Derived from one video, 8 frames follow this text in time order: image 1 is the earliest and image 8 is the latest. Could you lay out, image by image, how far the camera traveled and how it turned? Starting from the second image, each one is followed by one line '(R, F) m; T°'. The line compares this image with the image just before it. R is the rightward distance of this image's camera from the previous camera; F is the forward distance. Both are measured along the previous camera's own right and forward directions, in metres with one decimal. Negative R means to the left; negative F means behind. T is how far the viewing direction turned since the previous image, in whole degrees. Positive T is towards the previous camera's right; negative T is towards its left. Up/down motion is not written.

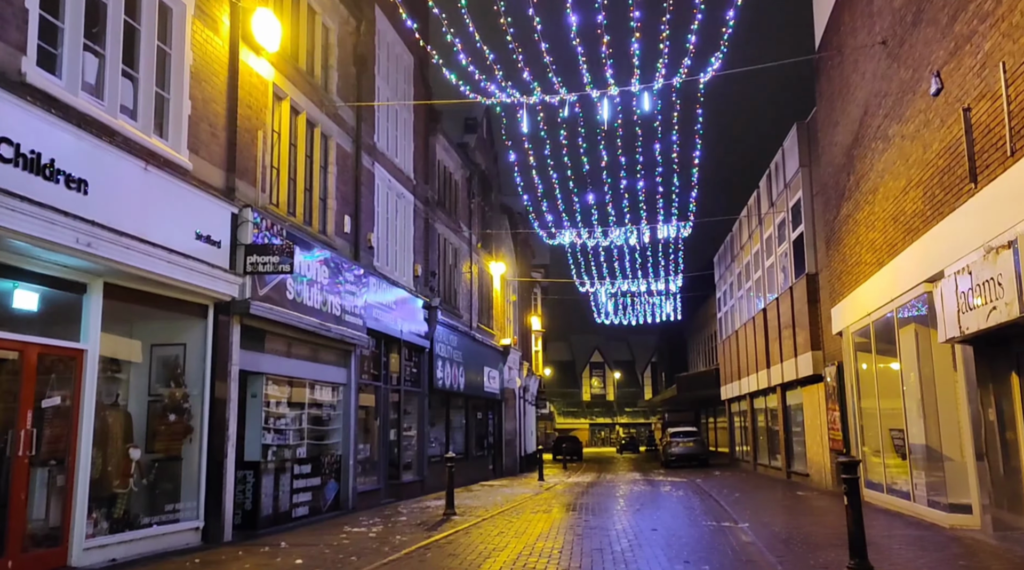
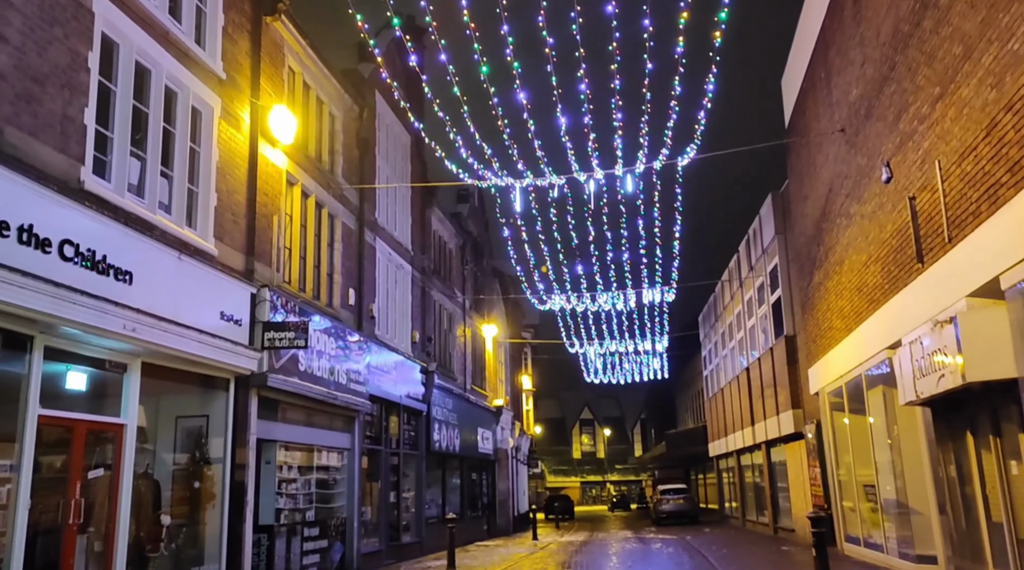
(-0.1, -1.1) m; +1°
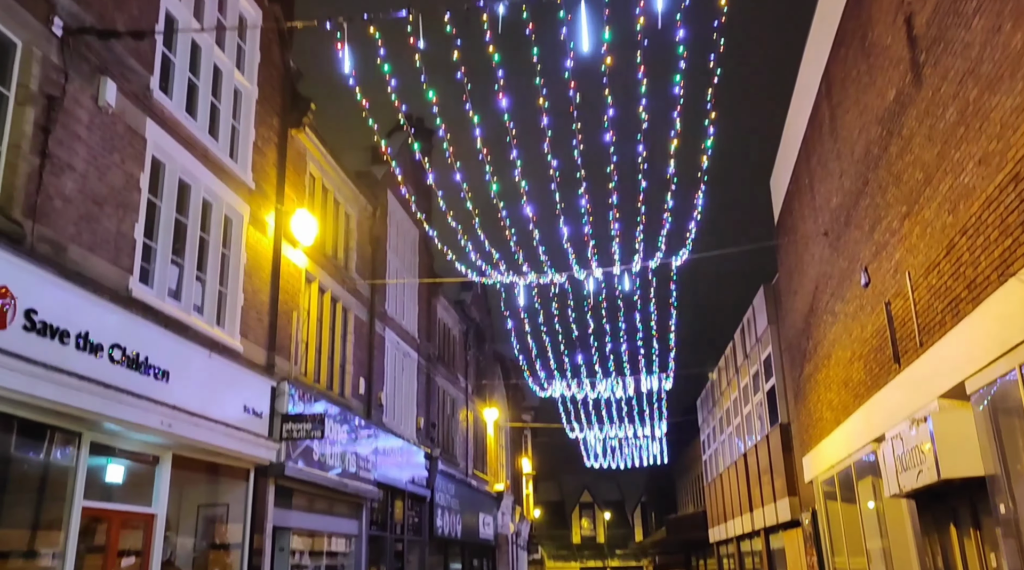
(-0.1, -0.9) m; 0°
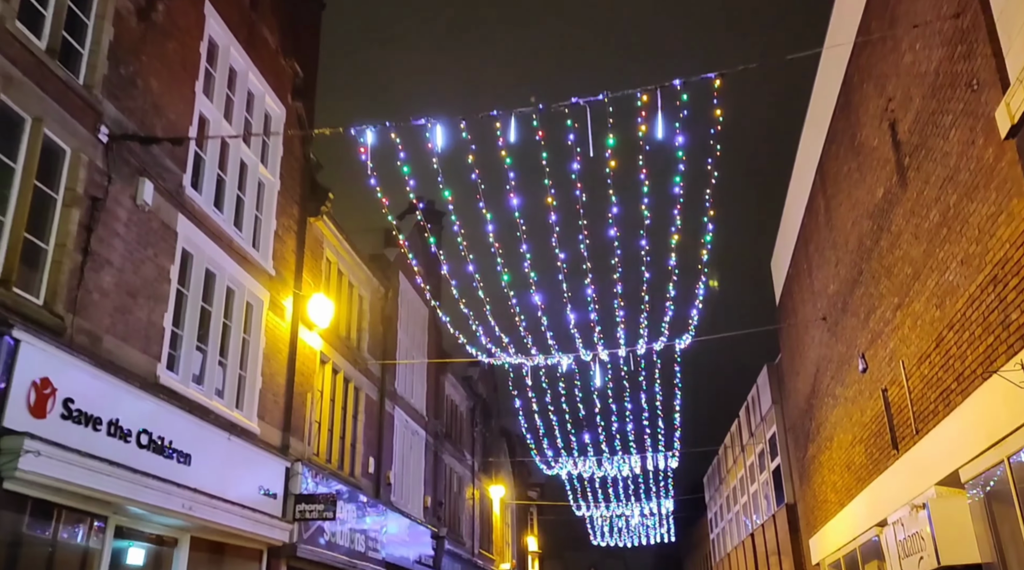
(0.0, -0.5) m; 0°
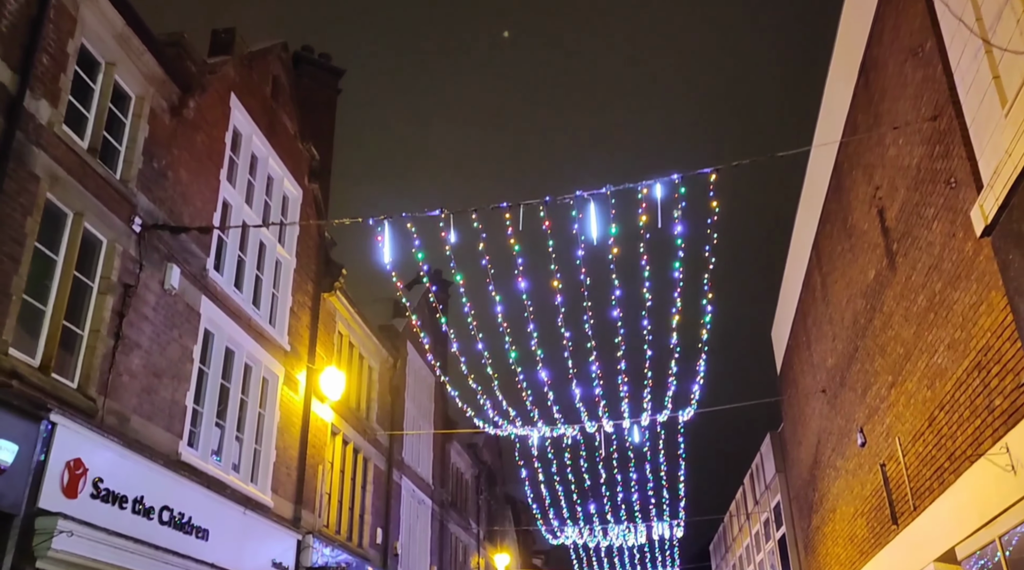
(0.0, -0.5) m; 0°
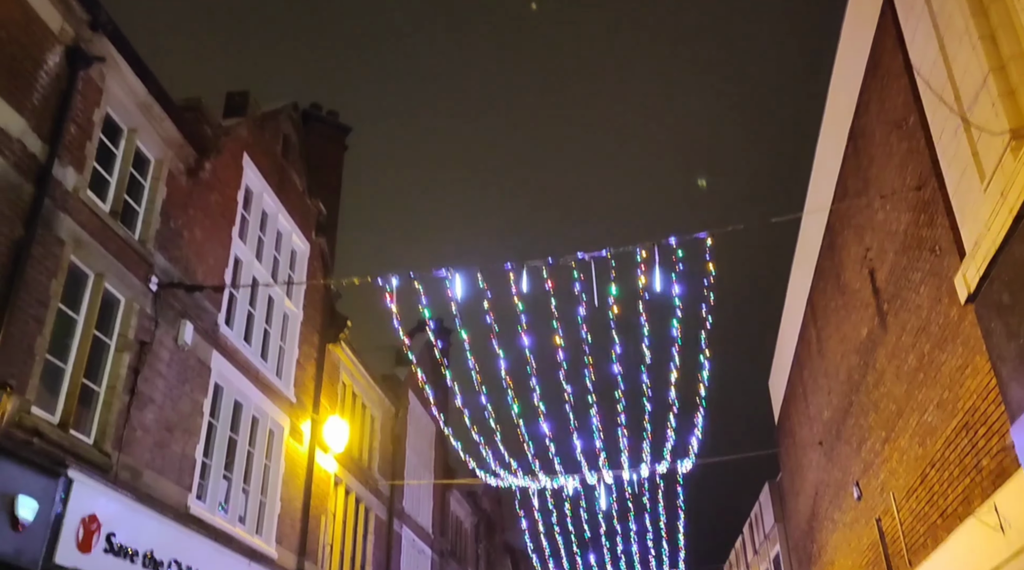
(0.0, -0.3) m; 0°
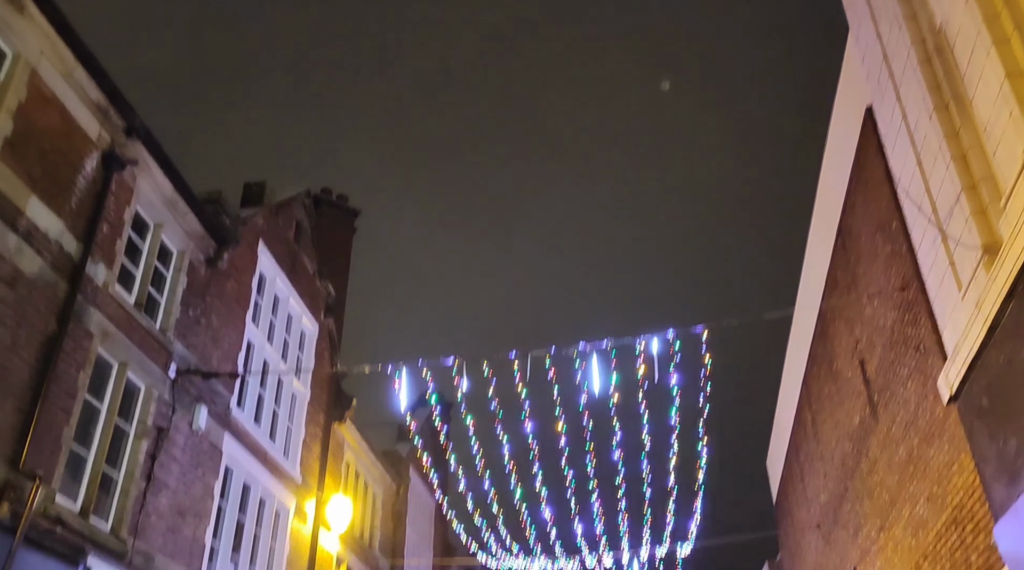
(0.0, -0.4) m; 0°
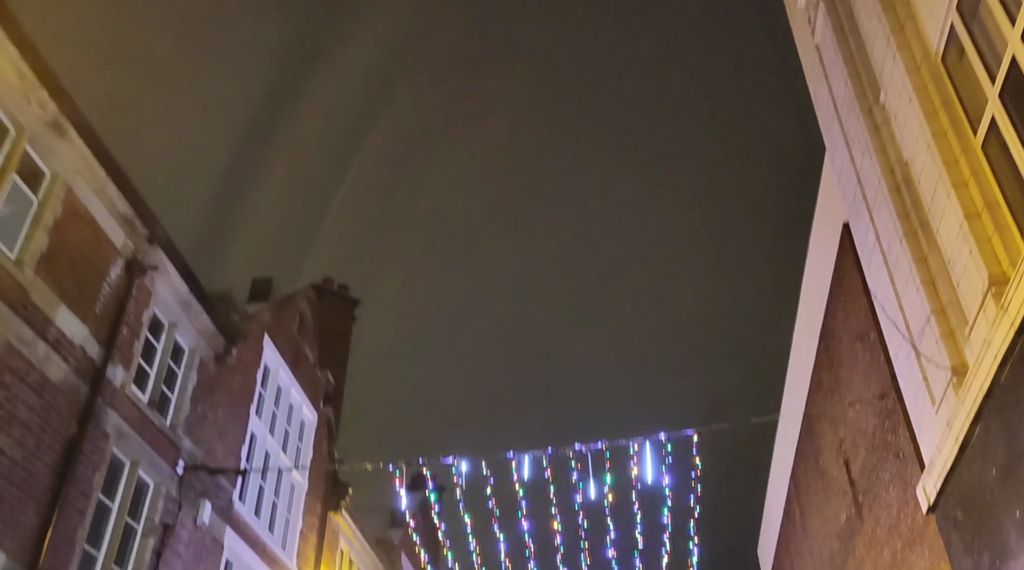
(-0.1, -0.5) m; 0°
